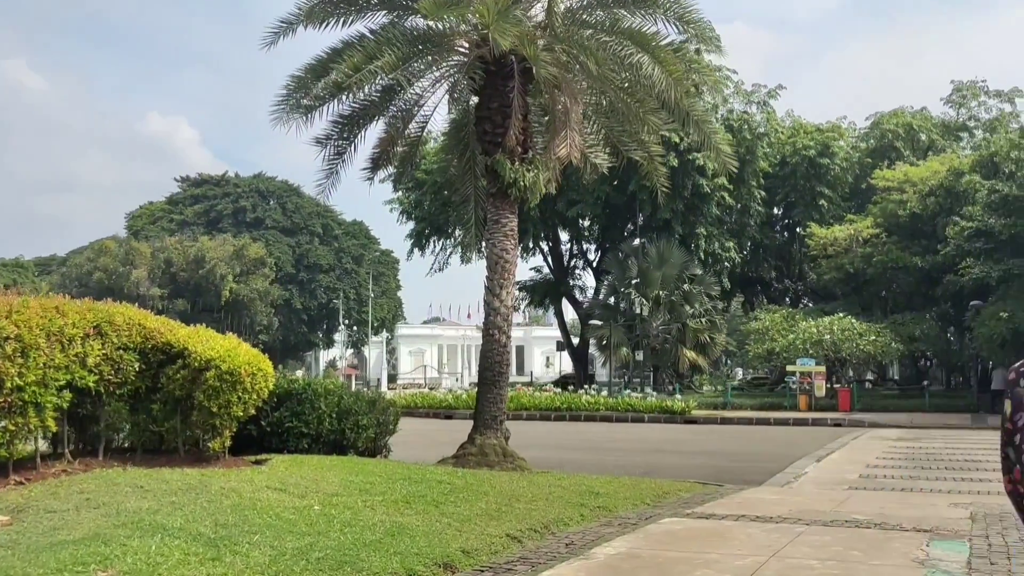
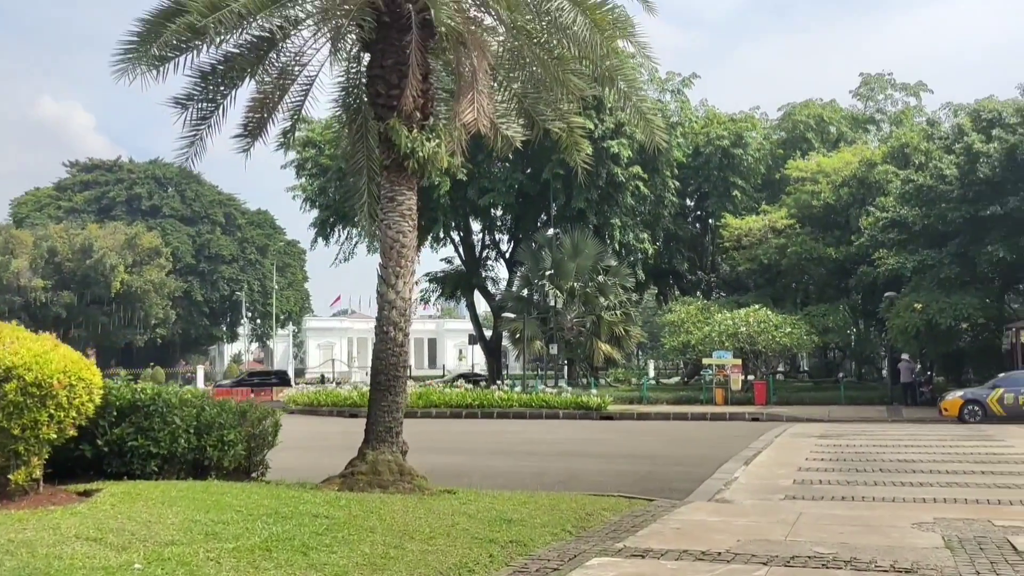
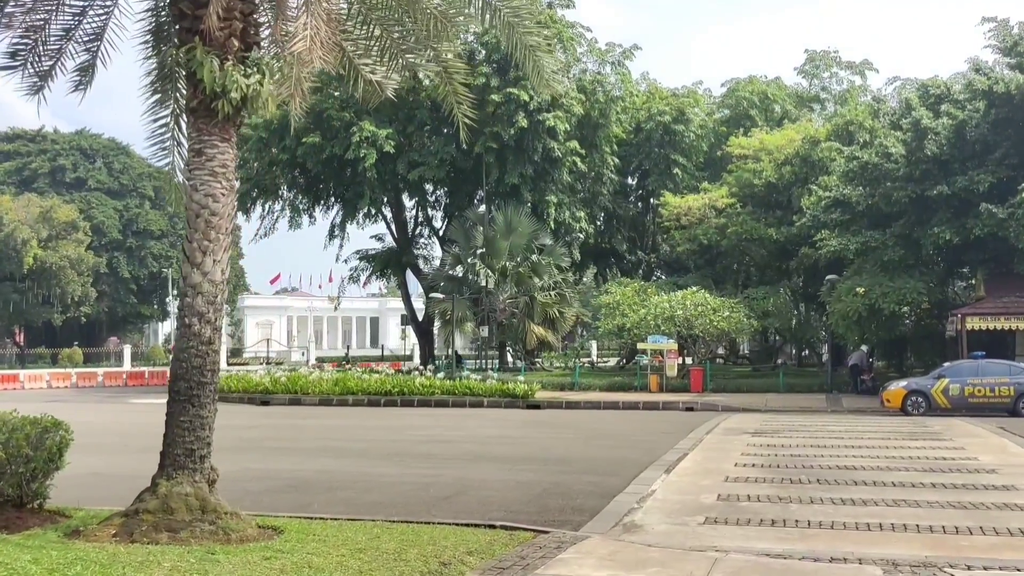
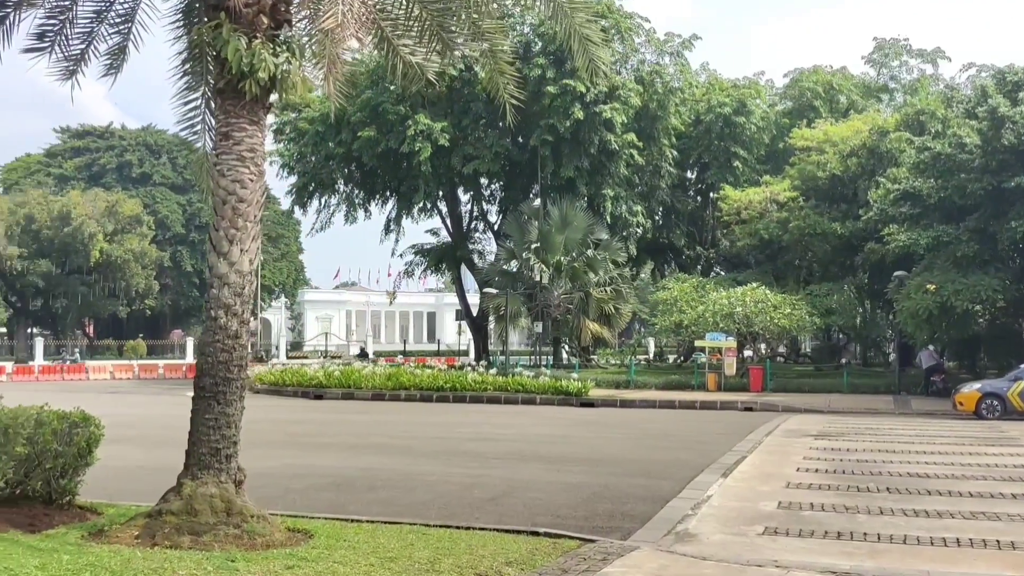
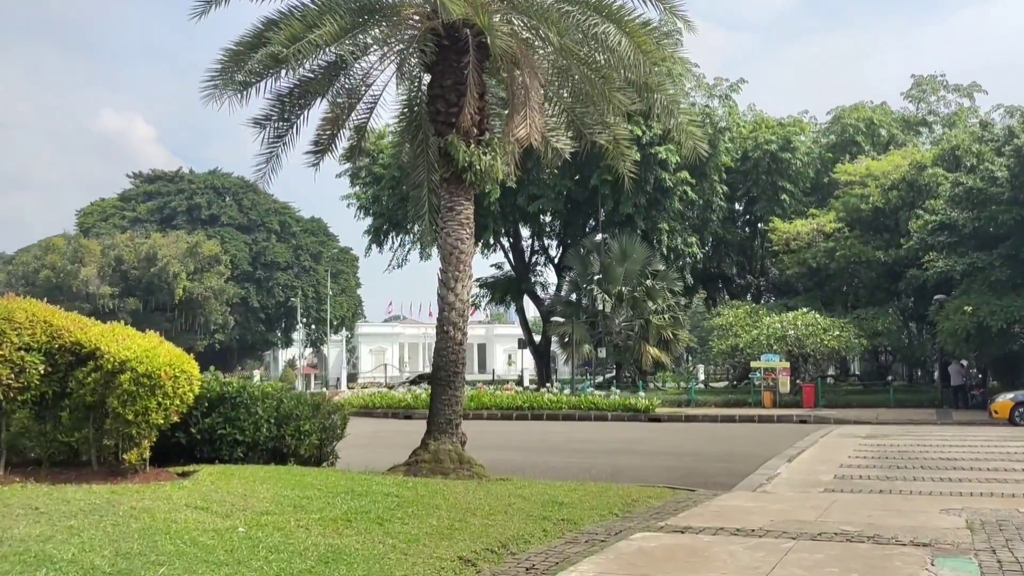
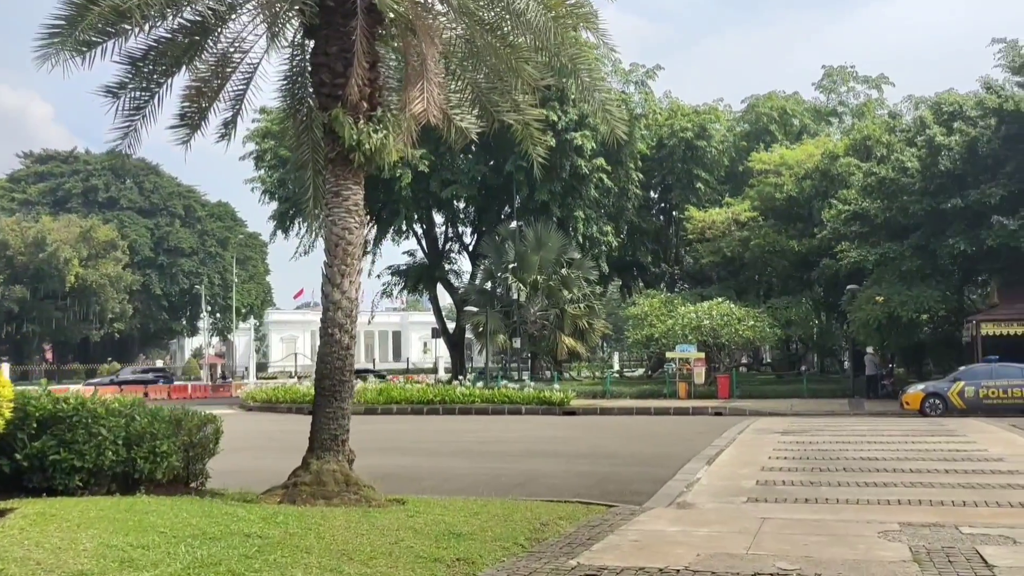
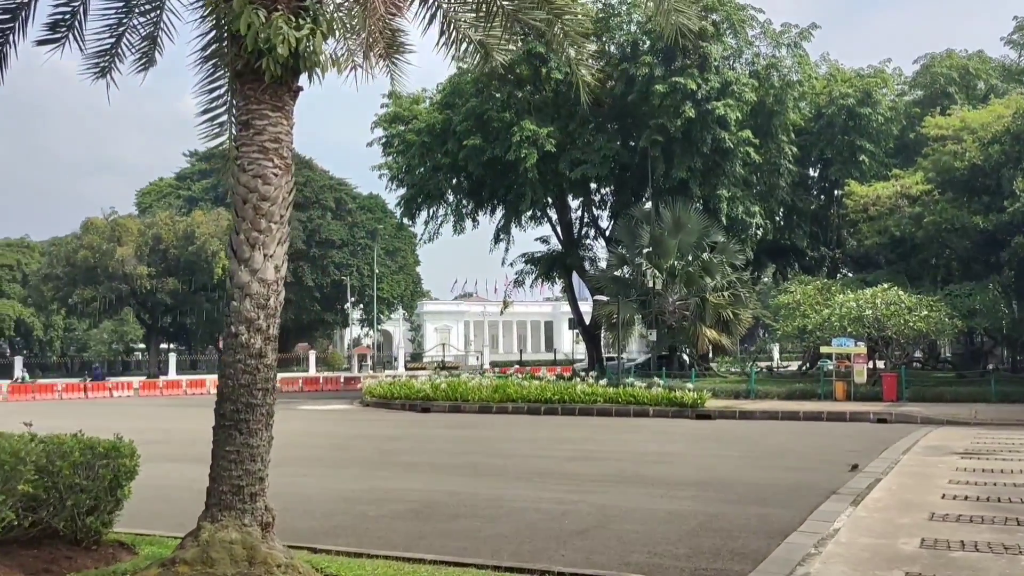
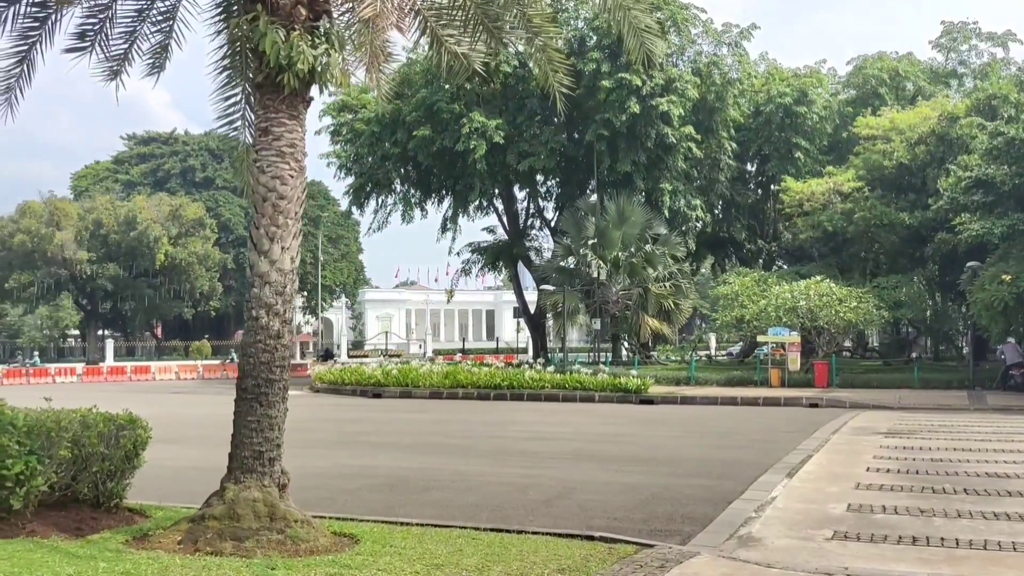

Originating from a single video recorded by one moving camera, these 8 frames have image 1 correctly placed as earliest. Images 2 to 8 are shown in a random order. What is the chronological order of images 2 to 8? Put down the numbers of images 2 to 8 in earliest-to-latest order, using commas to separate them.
5, 2, 6, 3, 4, 8, 7
